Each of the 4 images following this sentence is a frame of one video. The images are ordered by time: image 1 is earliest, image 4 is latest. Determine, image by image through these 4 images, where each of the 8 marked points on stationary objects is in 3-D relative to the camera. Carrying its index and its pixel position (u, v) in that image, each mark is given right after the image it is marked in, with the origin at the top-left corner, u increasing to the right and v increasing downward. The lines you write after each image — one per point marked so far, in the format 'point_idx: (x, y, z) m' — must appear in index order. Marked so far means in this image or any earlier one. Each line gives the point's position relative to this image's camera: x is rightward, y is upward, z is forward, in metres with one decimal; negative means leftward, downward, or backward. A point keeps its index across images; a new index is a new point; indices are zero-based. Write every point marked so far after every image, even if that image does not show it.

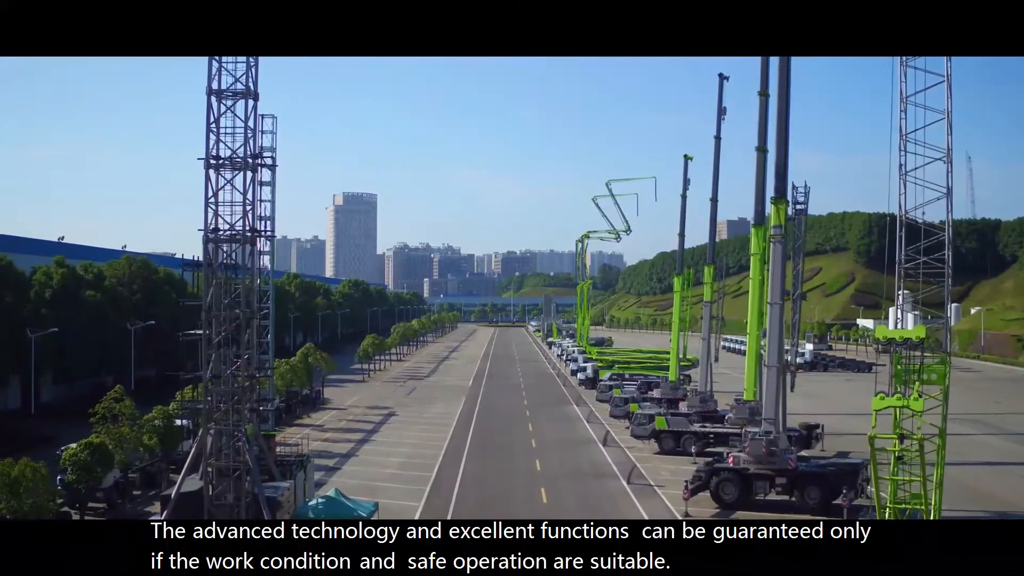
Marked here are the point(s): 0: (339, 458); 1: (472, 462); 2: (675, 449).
0: (-4.1, -4.0, +18.3) m
1: (-1.0, -4.0, +18.2) m
2: (+3.7, -3.7, +17.9) m
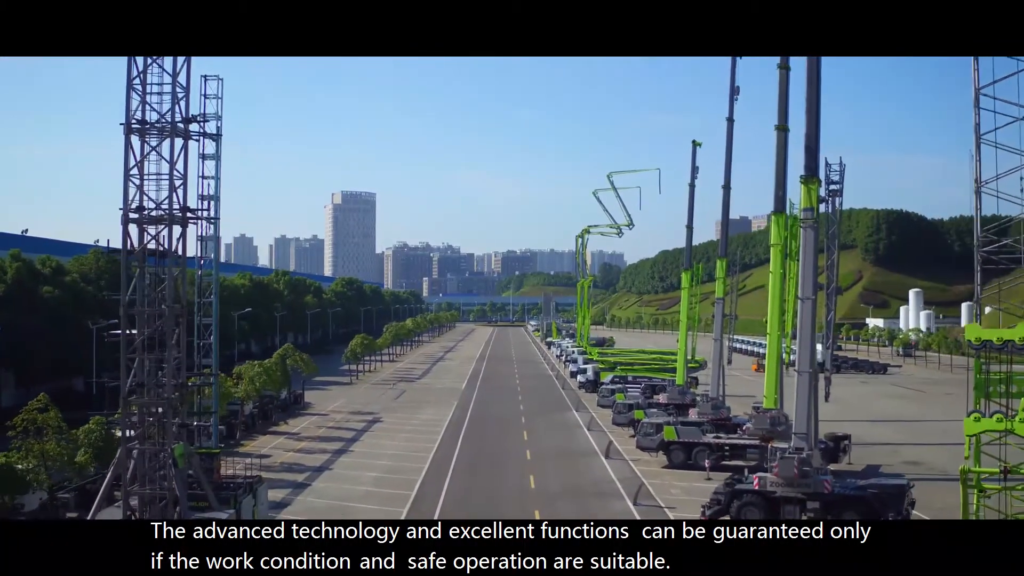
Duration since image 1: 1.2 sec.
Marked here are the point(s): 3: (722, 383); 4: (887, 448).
0: (-4.2, -3.9, +16.5) m
1: (-1.1, -3.9, +16.3) m
2: (+3.5, -3.6, +16.0) m
3: (+5.4, -2.4, +20.1) m
4: (+8.9, -3.8, +18.6) m
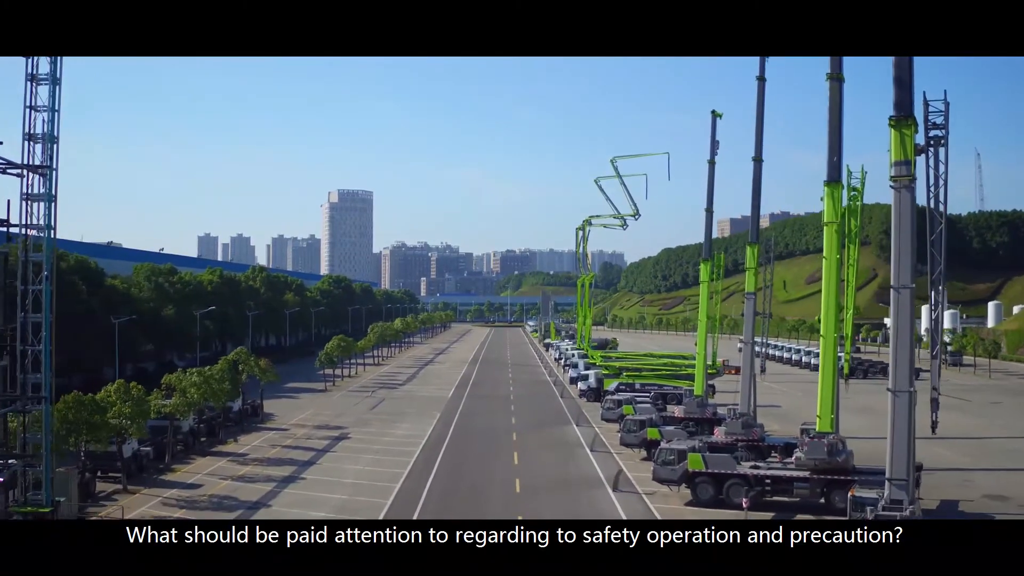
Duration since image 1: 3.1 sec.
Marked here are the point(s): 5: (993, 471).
0: (-4.5, -3.7, +13.1) m
1: (-1.4, -3.7, +13.0) m
2: (+3.3, -3.4, +12.6) m
3: (+5.1, -2.3, +16.7) m
4: (+8.6, -3.6, +15.3) m
5: (+9.5, -3.6, +15.6) m
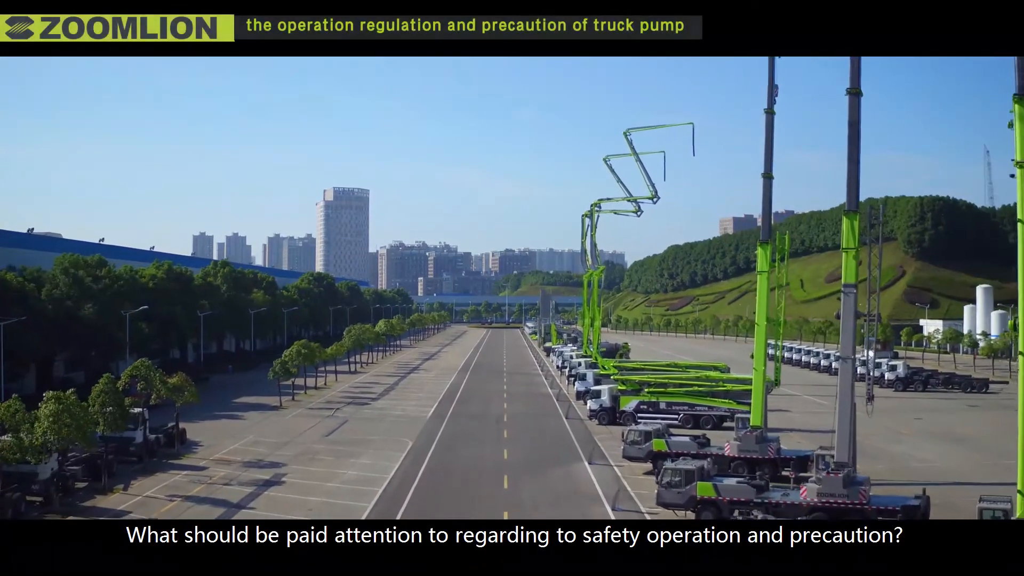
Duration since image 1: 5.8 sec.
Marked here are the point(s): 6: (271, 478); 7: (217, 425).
0: (-4.7, -3.6, +8.0) m
1: (-1.6, -3.6, +7.9) m
2: (+3.1, -3.3, +7.6) m
3: (+4.9, -2.1, +11.6) m
4: (+8.5, -3.5, +10.2) m
5: (+9.3, -3.5, +10.5) m
6: (-4.6, -3.6, +14.9) m
7: (-7.4, -3.5, +20.0) m
